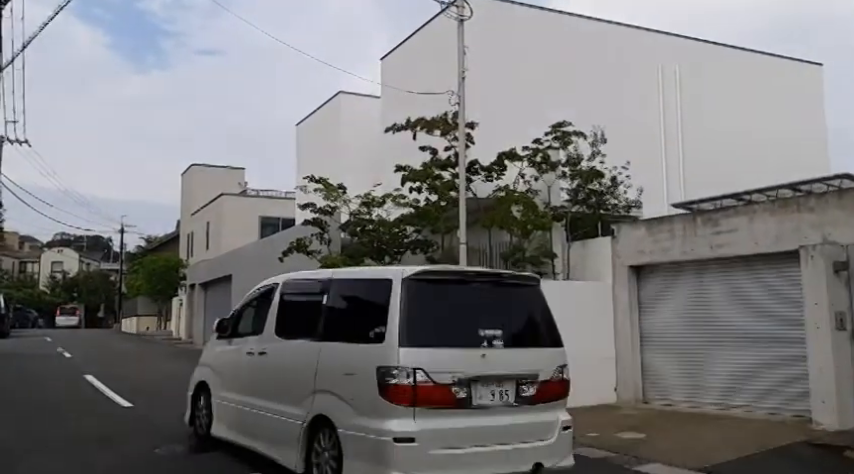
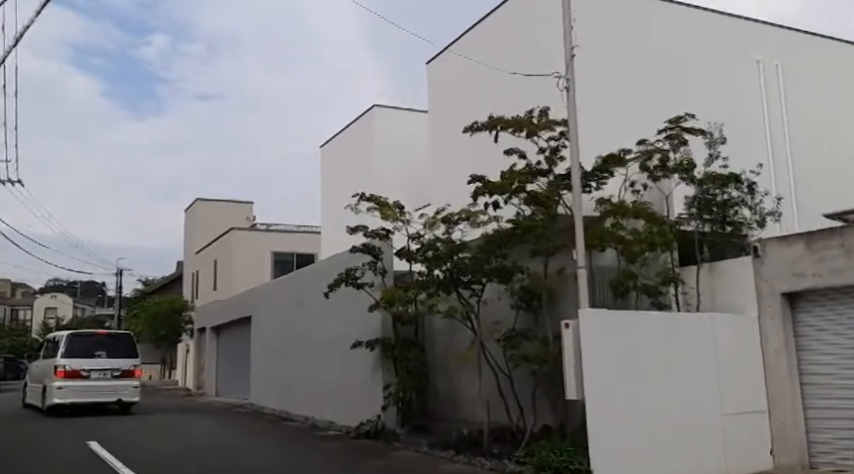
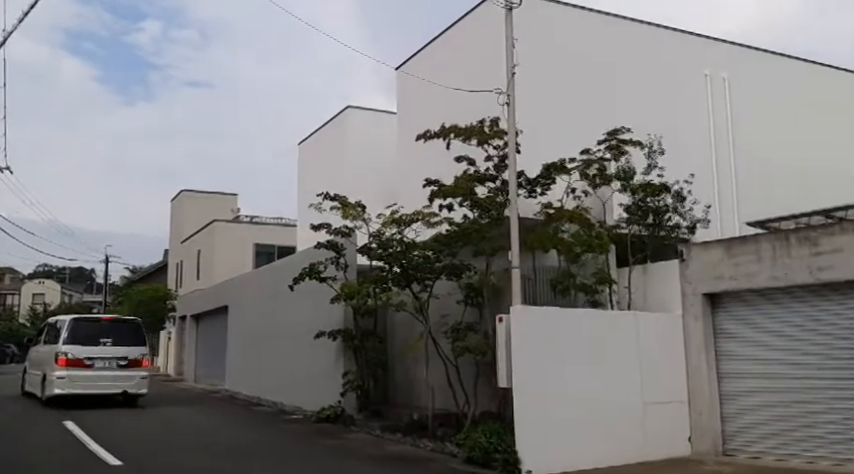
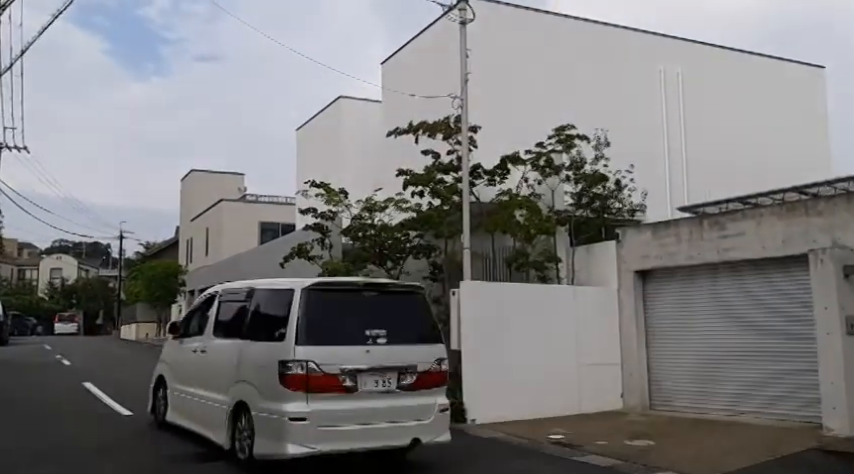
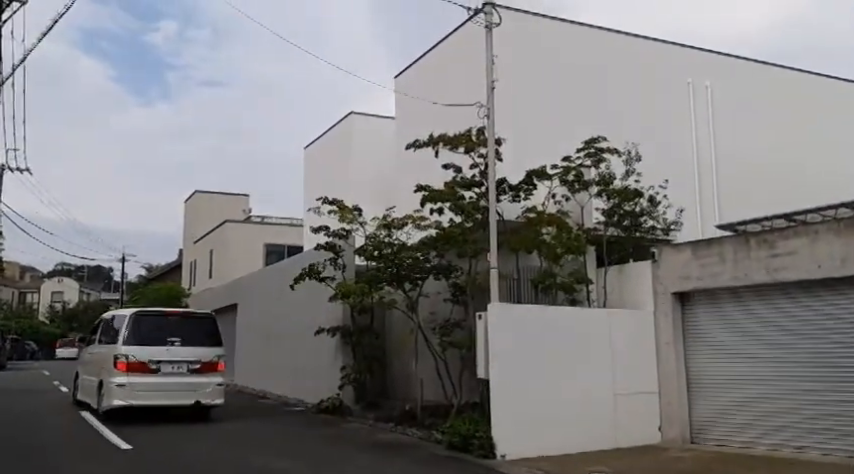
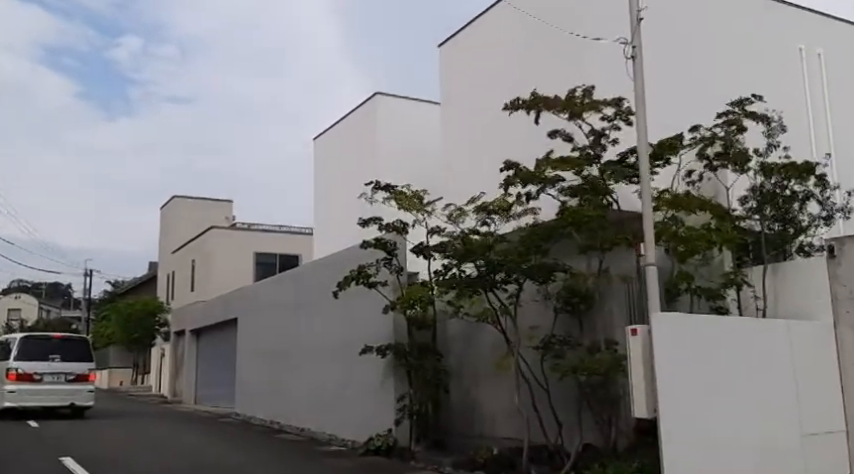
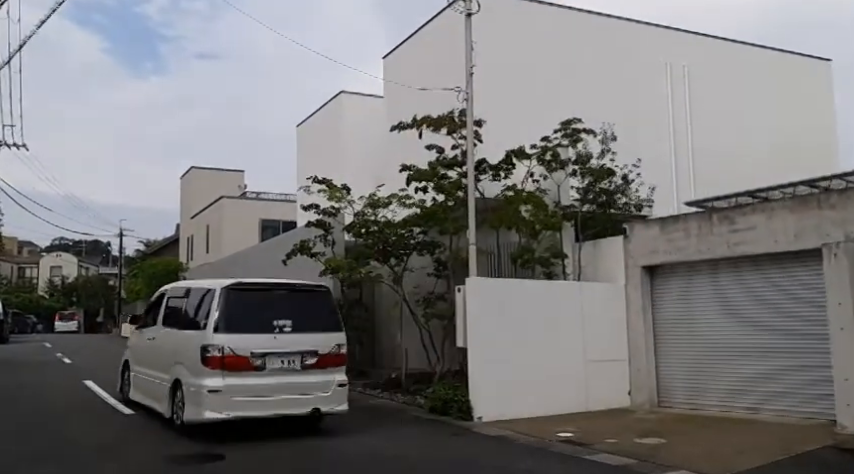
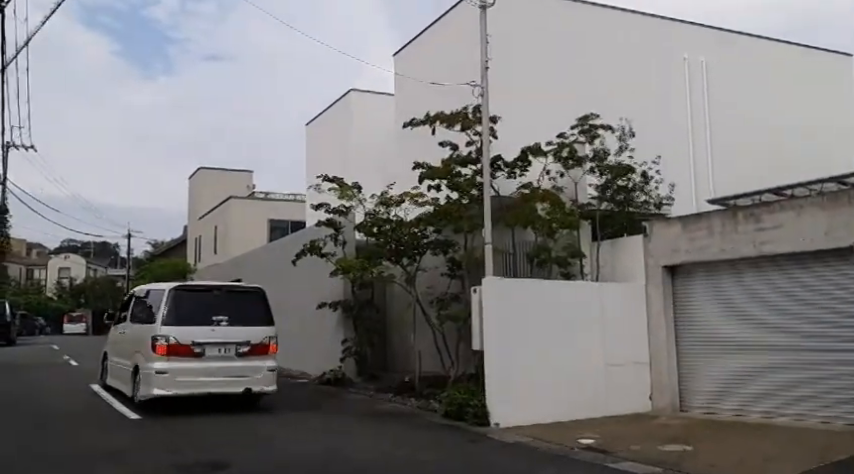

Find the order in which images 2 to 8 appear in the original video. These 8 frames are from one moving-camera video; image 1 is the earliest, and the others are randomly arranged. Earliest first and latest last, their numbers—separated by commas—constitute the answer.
4, 7, 8, 5, 3, 2, 6
